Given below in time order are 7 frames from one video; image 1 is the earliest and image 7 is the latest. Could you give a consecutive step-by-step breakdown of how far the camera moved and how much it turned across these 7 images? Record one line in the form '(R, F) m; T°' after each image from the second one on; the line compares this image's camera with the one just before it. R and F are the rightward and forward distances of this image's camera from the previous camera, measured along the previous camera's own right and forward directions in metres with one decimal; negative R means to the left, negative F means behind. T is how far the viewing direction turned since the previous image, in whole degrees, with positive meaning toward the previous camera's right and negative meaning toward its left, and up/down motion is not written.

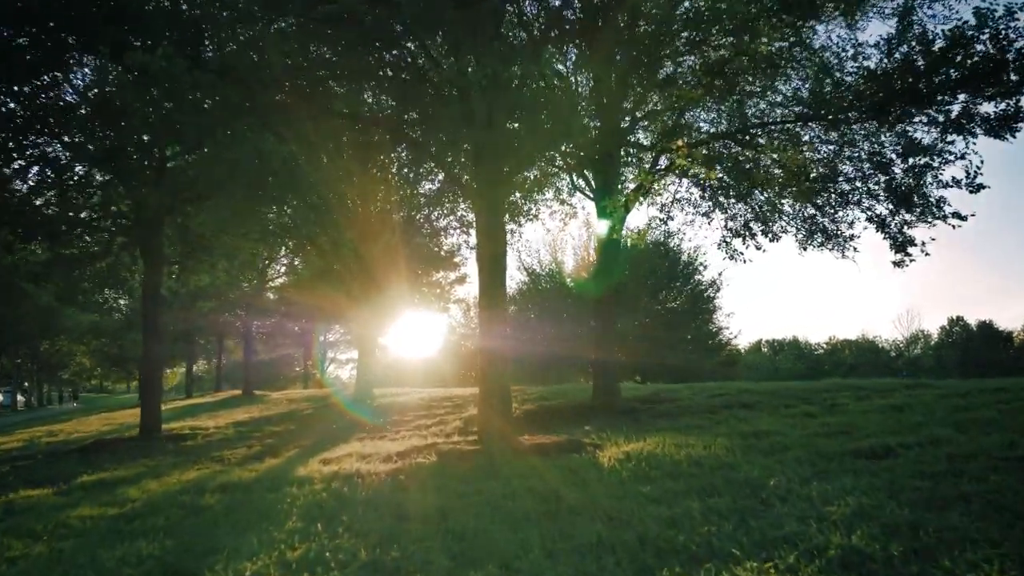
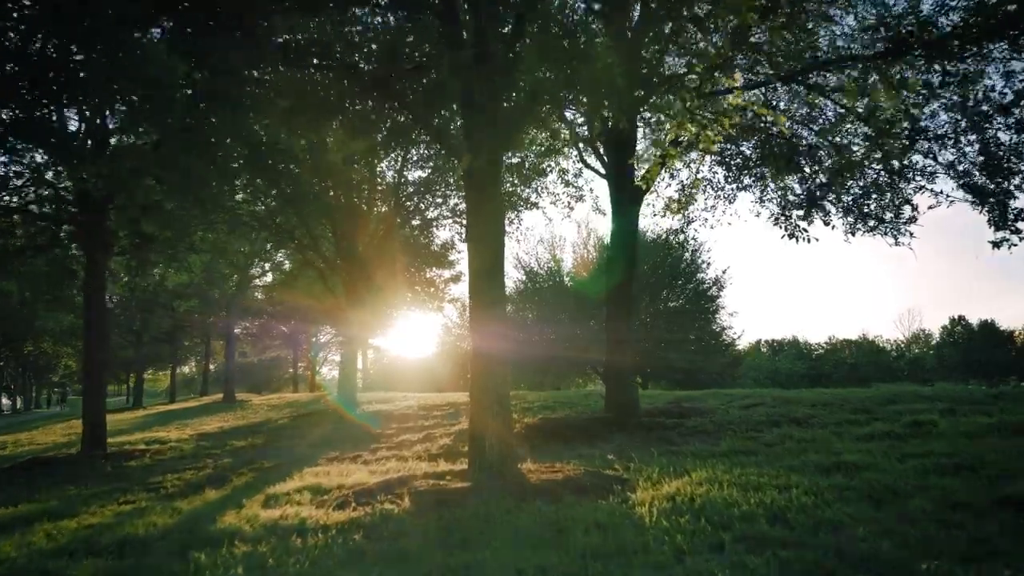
(0.0, +3.0) m; 0°
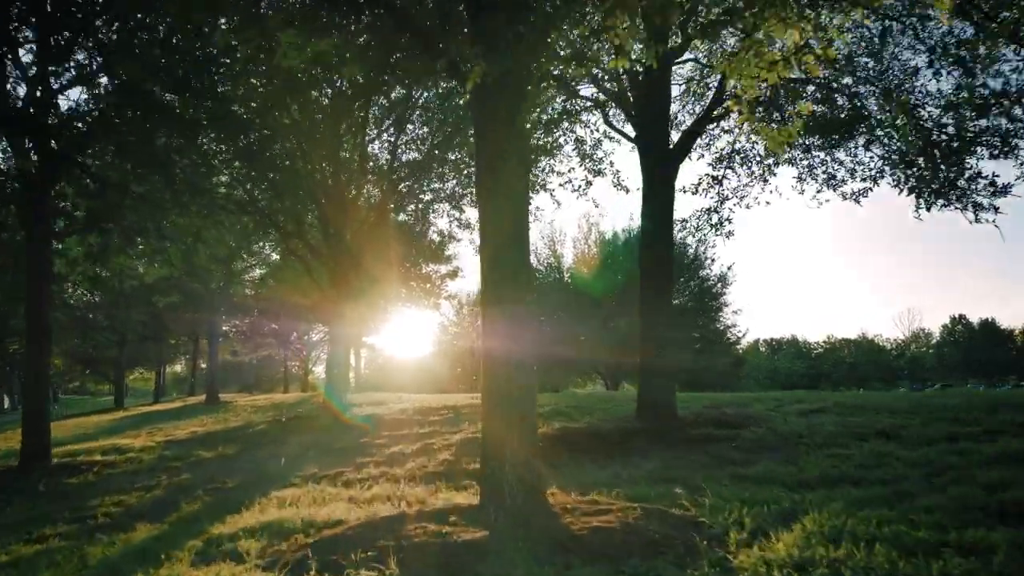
(-0.3, +2.7) m; 0°
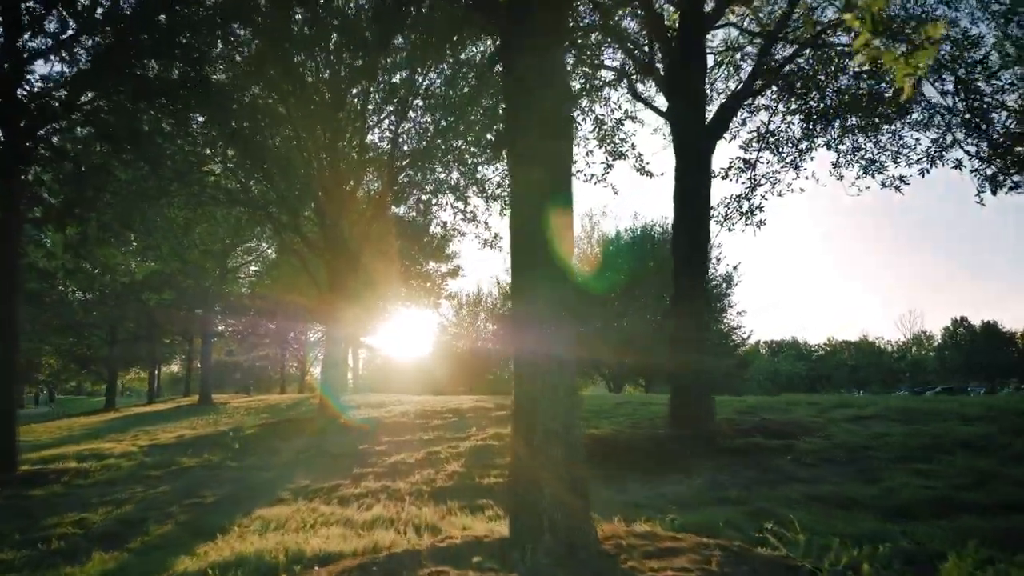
(-0.3, +1.5) m; 0°
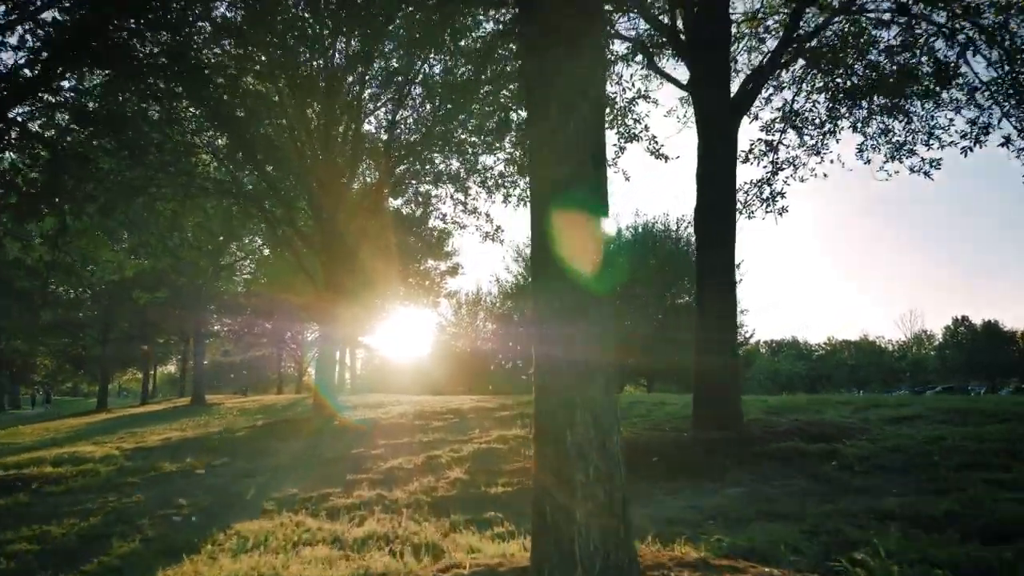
(-0.1, +1.1) m; 0°
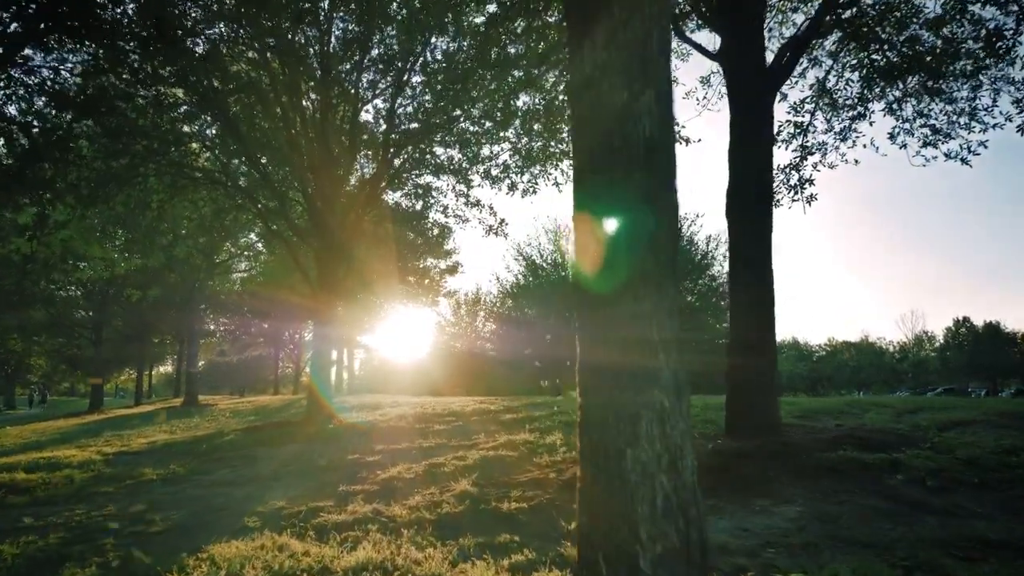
(-0.2, +1.2) m; 0°
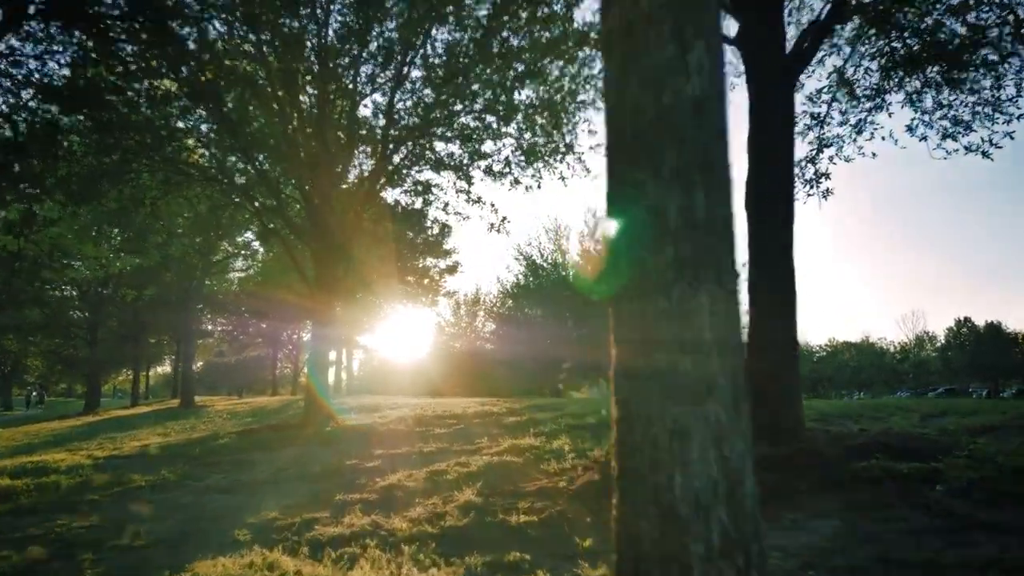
(-0.1, +0.6) m; 0°
